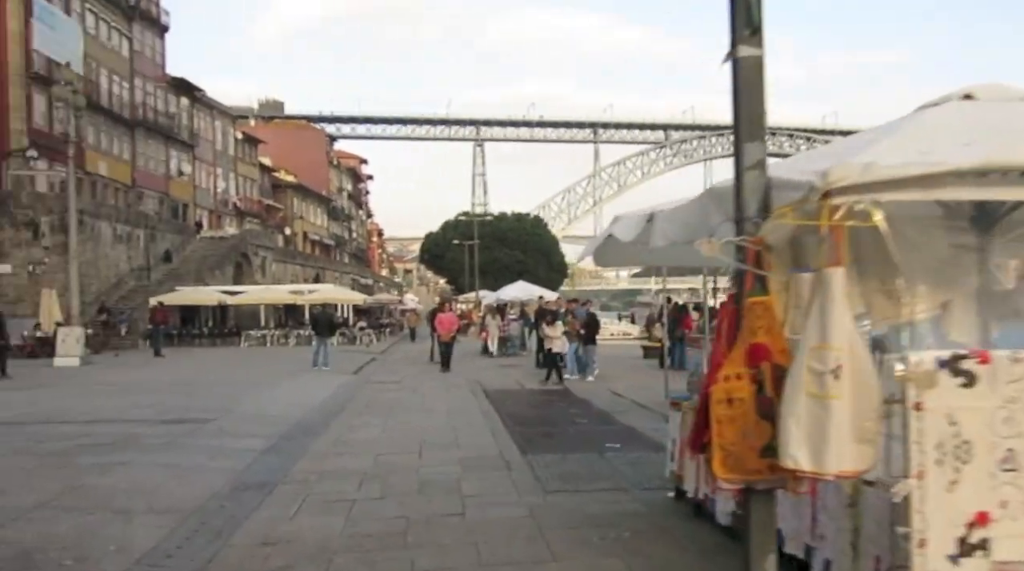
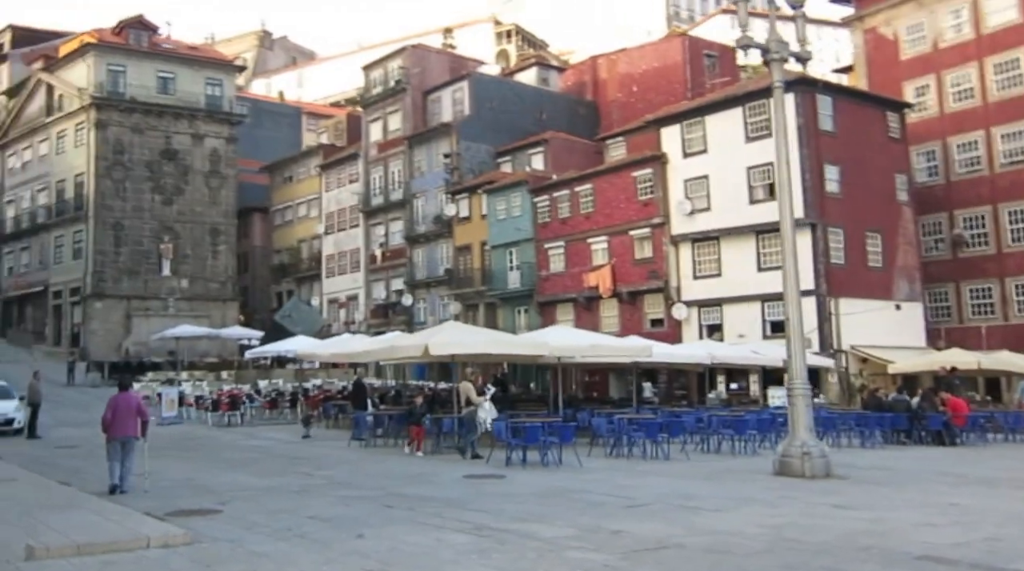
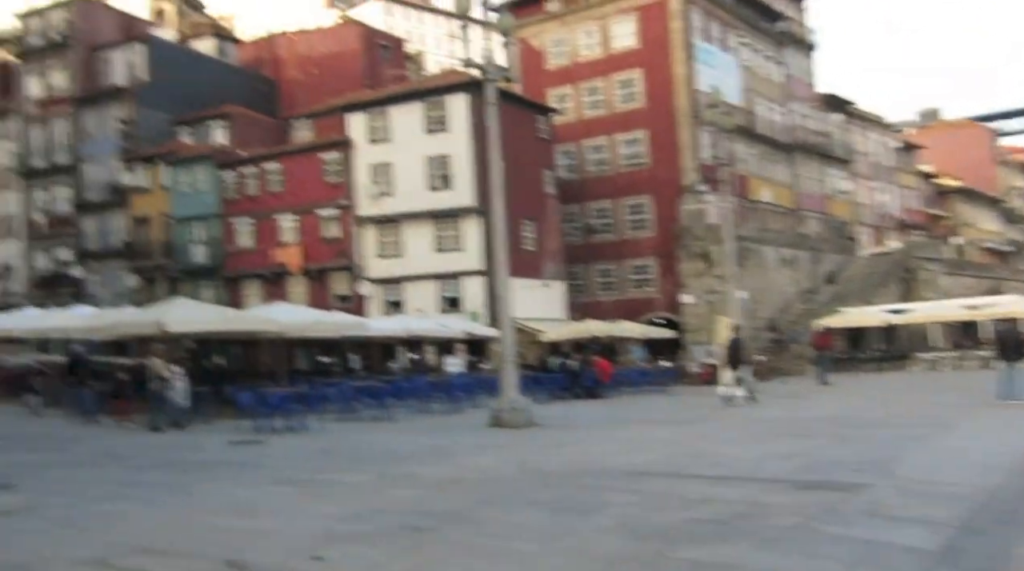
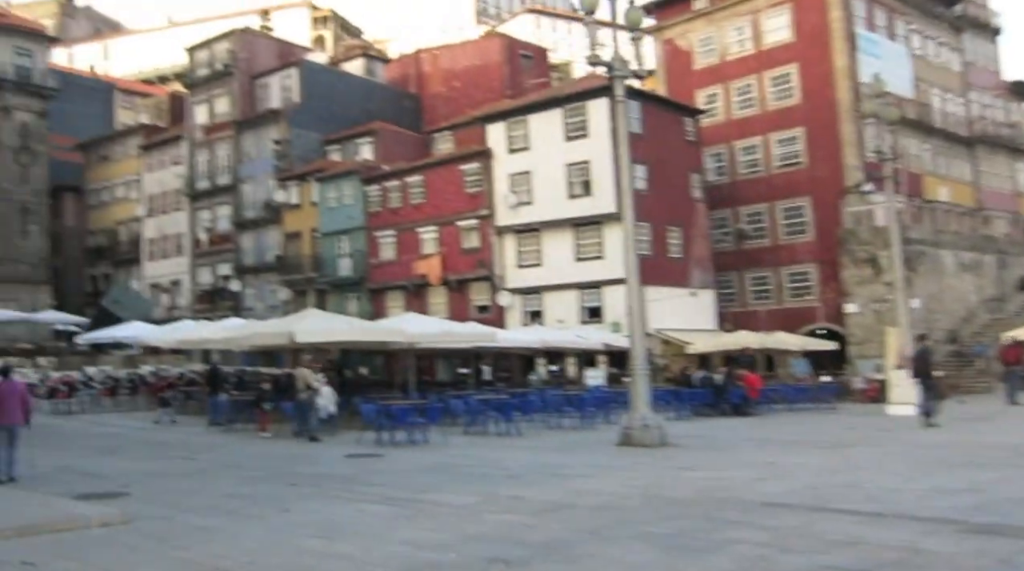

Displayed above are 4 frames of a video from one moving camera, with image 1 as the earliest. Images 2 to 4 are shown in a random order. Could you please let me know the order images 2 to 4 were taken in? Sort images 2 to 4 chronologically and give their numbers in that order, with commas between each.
3, 4, 2
